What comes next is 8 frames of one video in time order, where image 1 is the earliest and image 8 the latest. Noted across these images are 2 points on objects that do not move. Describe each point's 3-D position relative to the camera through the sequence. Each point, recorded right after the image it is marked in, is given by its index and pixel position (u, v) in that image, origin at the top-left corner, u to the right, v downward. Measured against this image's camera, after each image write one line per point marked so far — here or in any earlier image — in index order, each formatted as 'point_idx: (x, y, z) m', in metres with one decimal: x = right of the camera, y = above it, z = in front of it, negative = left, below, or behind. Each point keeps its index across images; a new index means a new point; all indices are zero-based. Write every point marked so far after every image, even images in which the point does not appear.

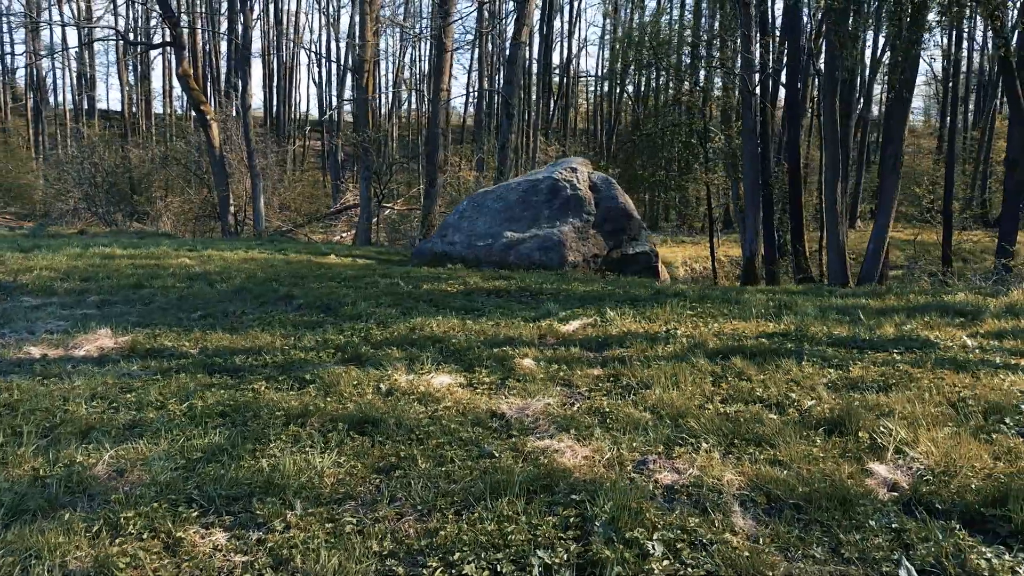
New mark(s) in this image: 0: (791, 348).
0: (+1.7, -0.4, +4.4) m
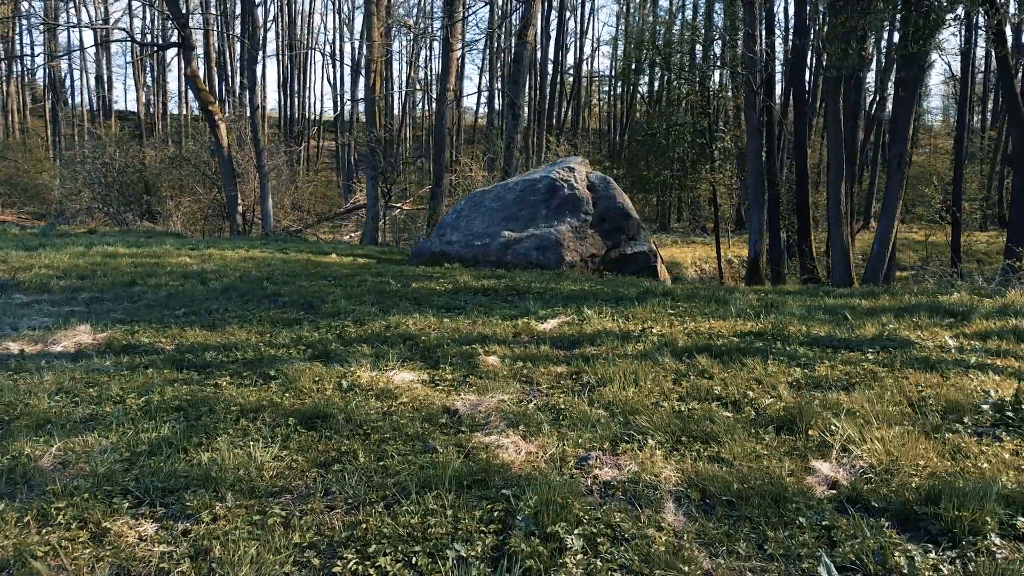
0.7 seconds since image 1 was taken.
0: (+1.5, -0.4, +4.4) m
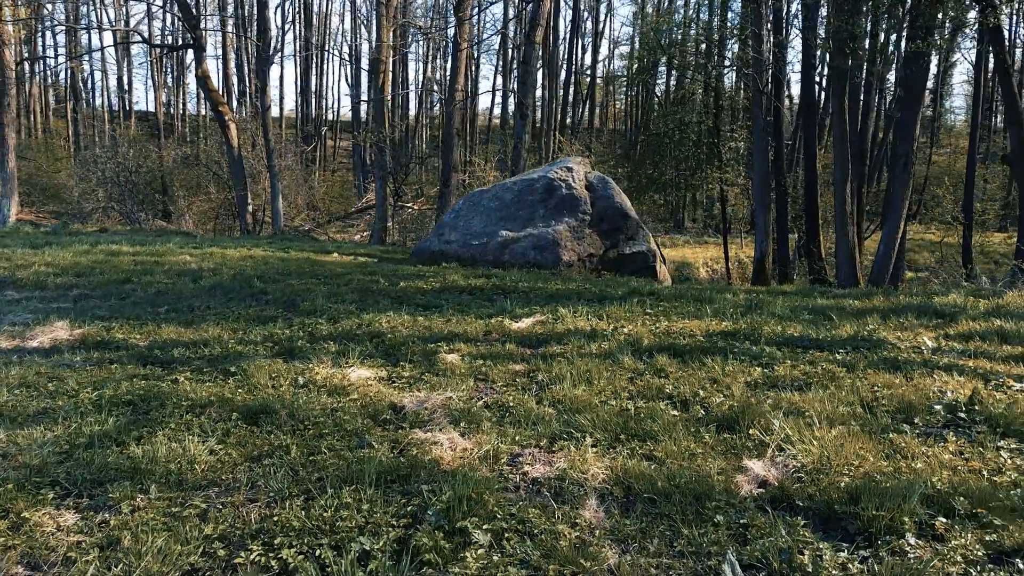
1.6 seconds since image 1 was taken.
0: (+1.3, -0.3, +4.4) m
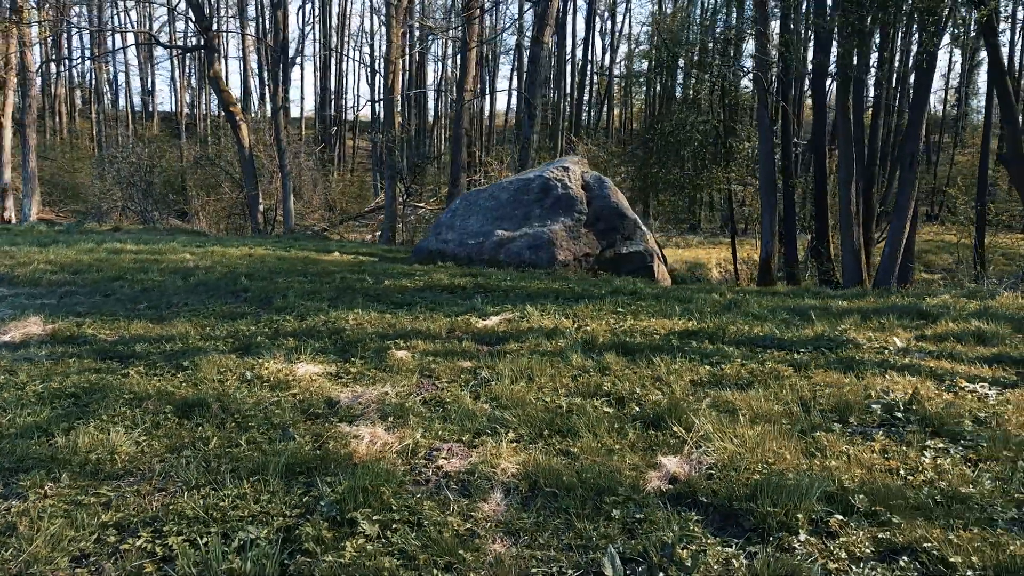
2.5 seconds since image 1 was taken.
0: (+1.0, -0.3, +4.4) m
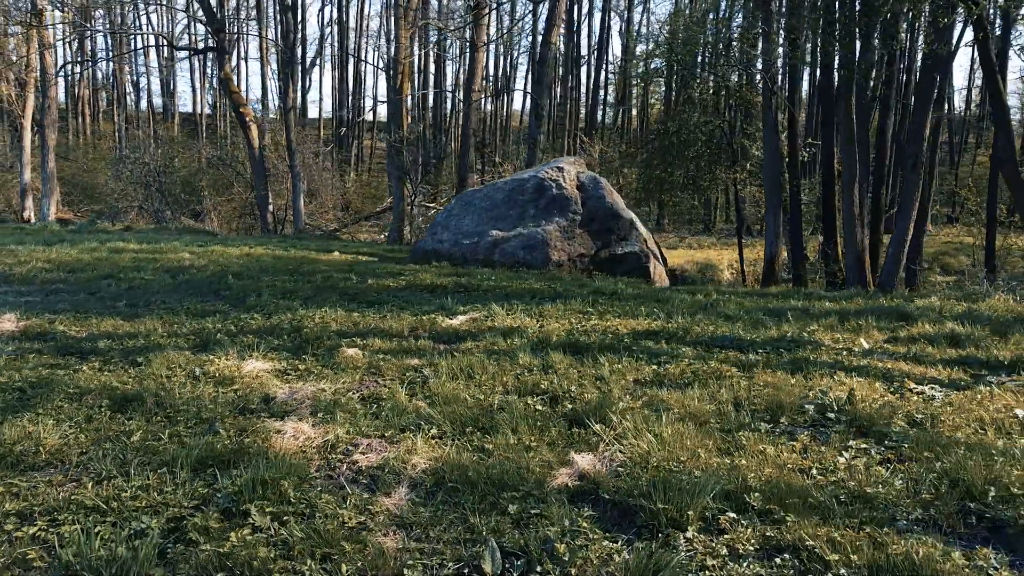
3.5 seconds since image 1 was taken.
0: (+0.7, -0.3, +4.4) m
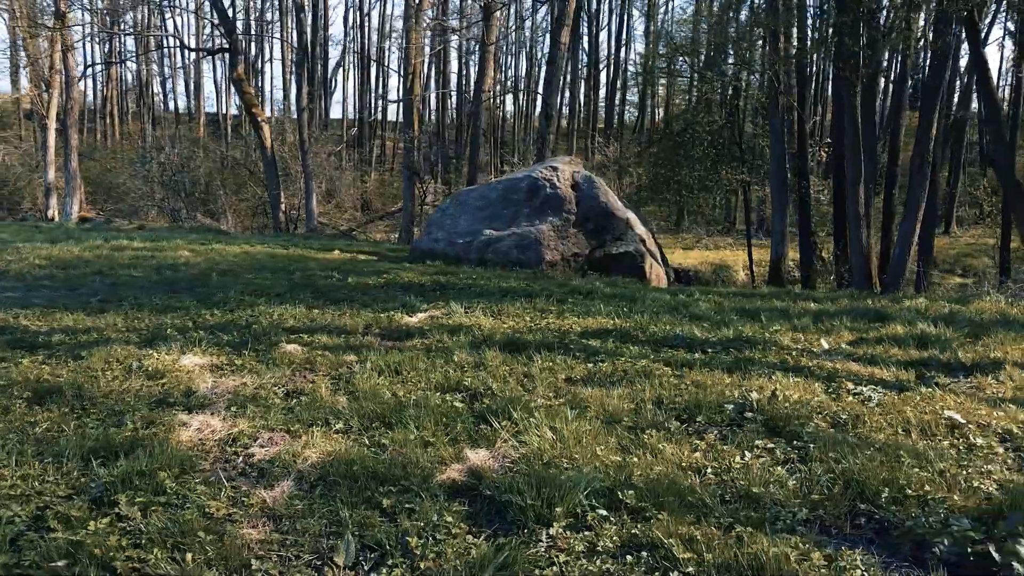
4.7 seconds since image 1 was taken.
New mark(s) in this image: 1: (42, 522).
0: (+0.4, -0.3, +4.4) m
1: (-1.4, -0.7, +2.1) m
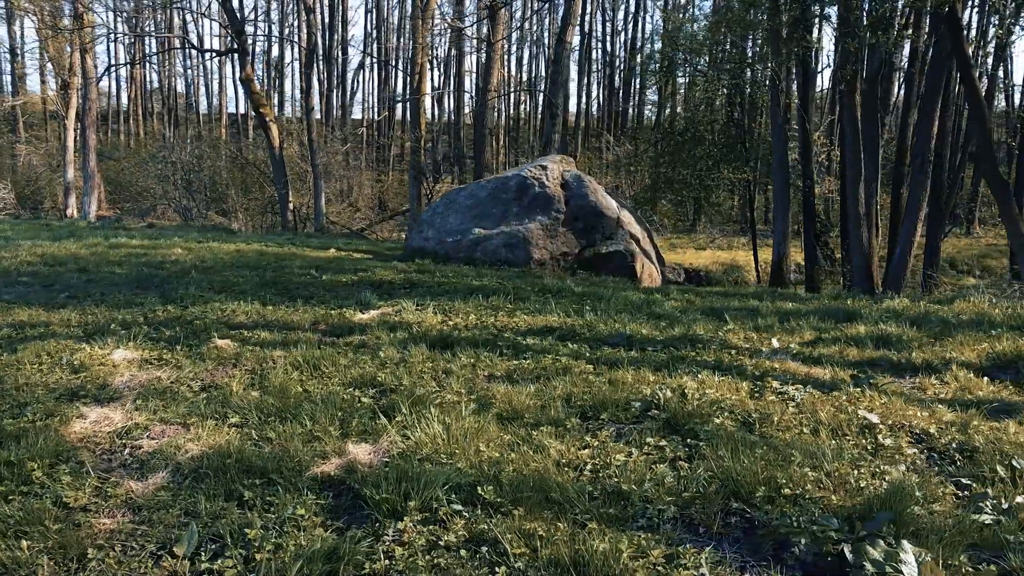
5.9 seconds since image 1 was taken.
0: (0.0, -0.3, +4.4) m
1: (-1.8, -0.7, +2.2) m
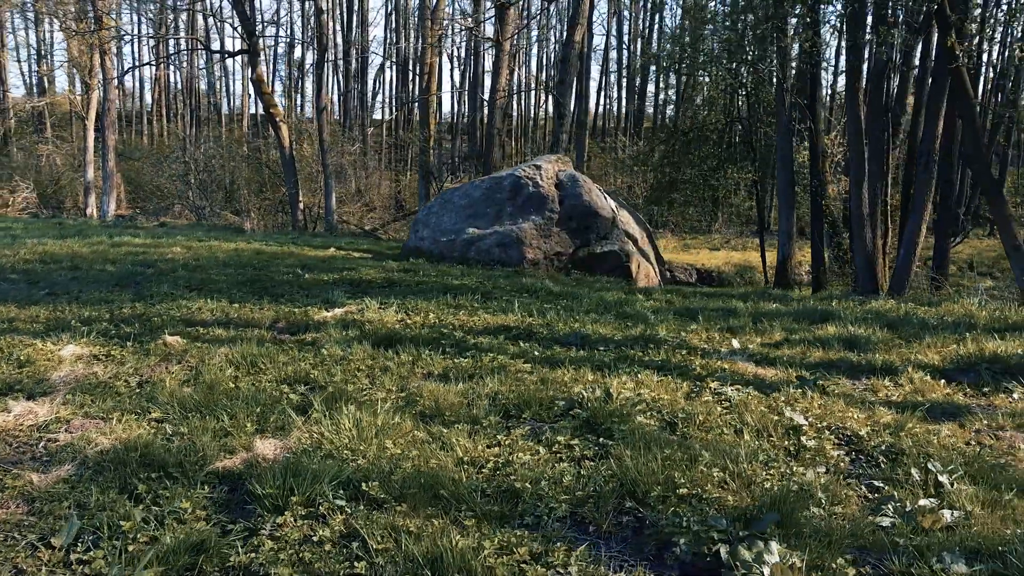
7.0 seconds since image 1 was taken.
0: (-0.3, -0.3, +4.4) m
1: (-2.2, -0.6, +2.2) m
